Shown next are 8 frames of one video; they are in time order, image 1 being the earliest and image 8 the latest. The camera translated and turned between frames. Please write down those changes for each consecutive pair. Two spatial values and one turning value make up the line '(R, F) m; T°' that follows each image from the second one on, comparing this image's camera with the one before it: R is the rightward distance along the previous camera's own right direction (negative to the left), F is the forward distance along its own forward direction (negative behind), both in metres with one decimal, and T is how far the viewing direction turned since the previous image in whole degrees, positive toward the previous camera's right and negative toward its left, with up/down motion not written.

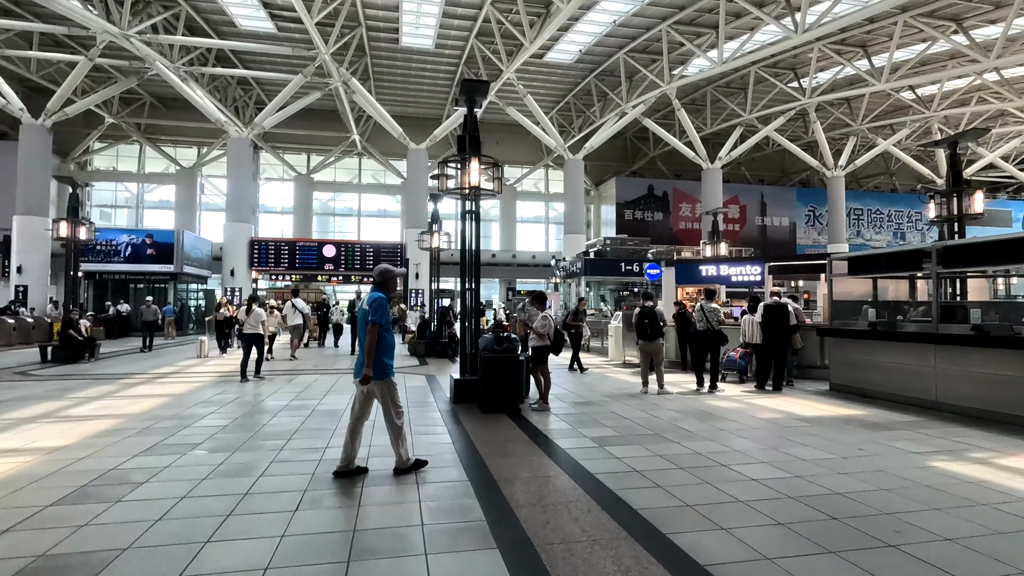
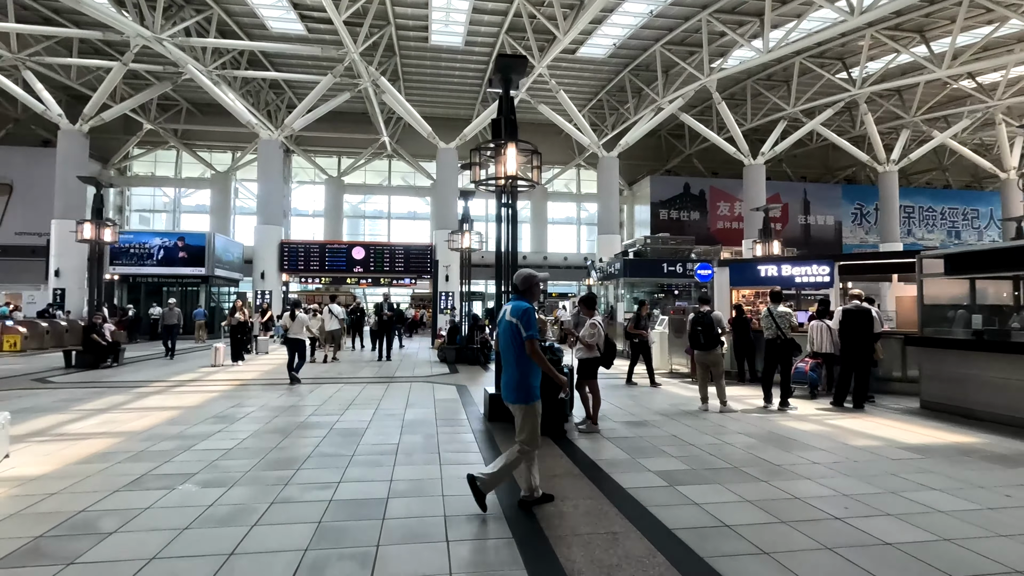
(-0.1, +0.8) m; -3°
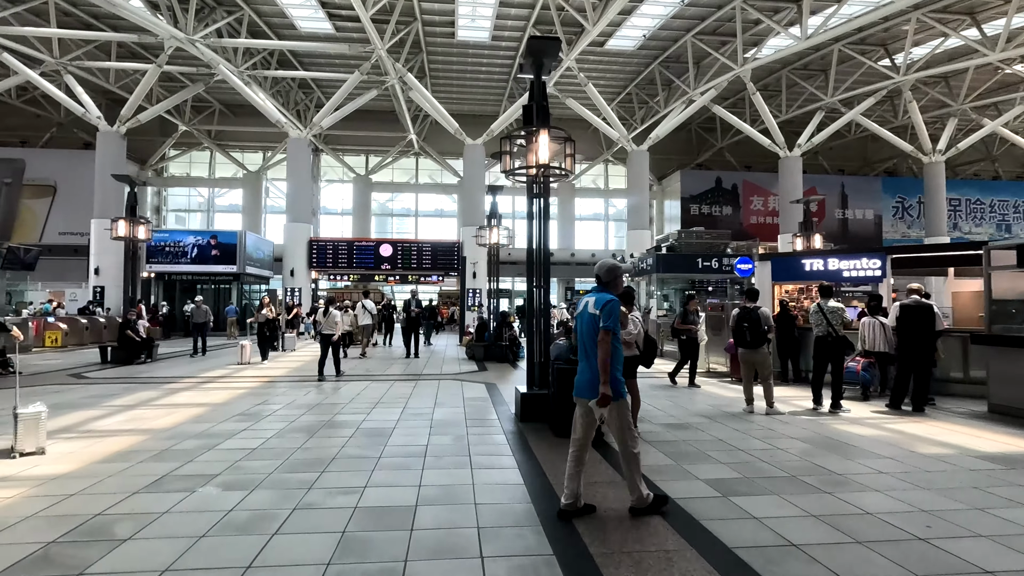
(-0.1, +0.3) m; -3°
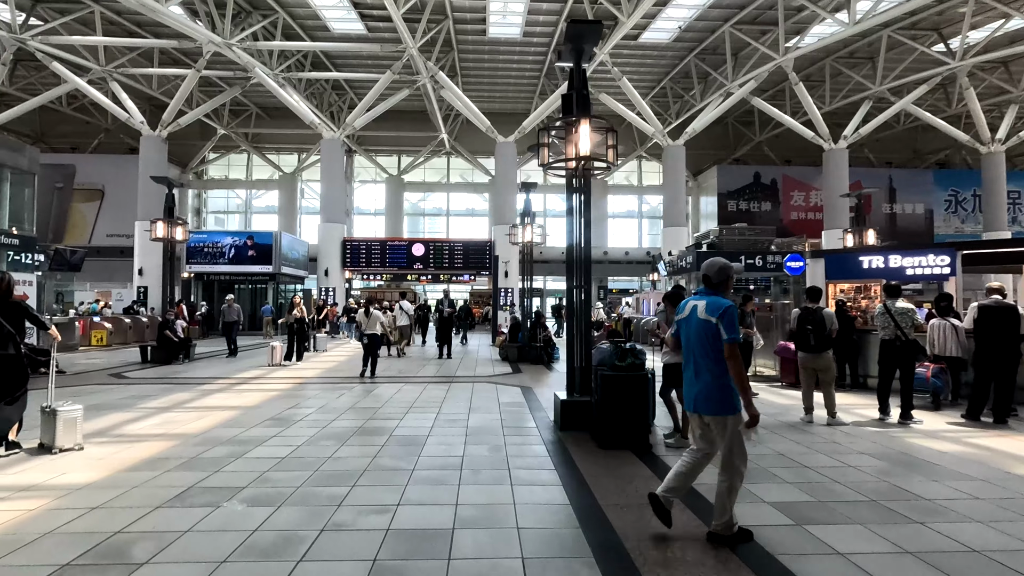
(-0.1, +0.3) m; -3°
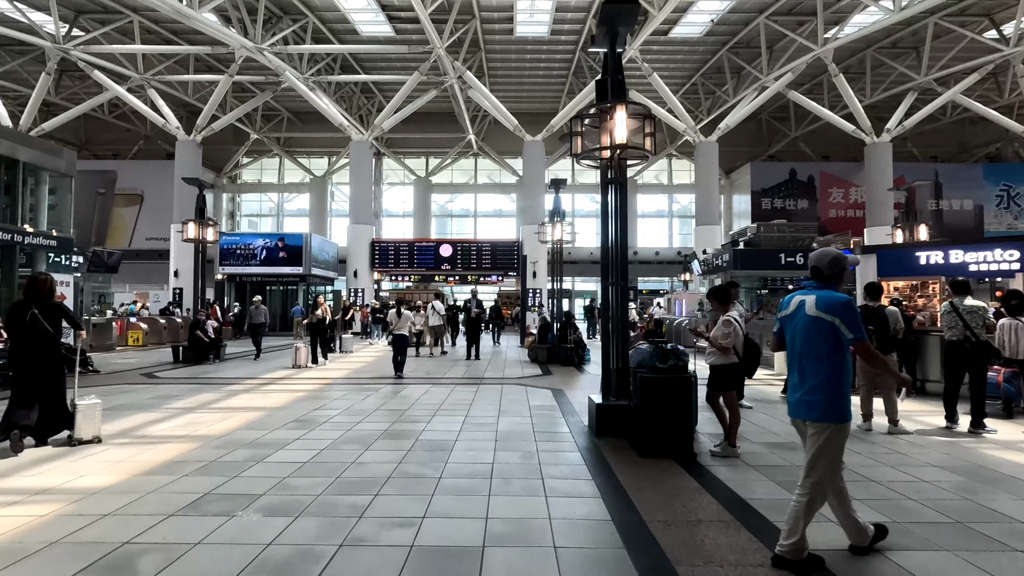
(0.0, +0.3) m; -3°
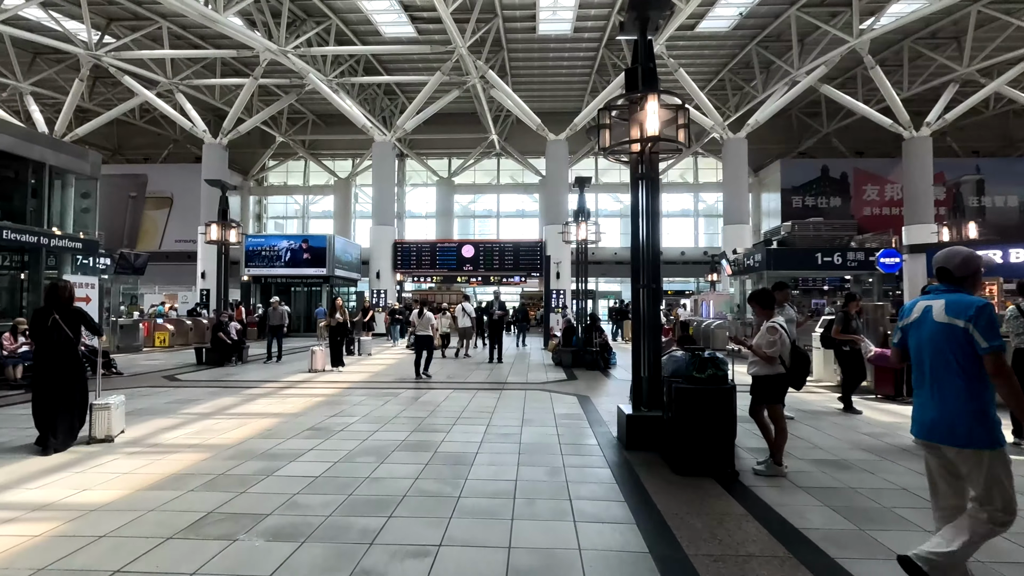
(0.0, +0.3) m; -2°
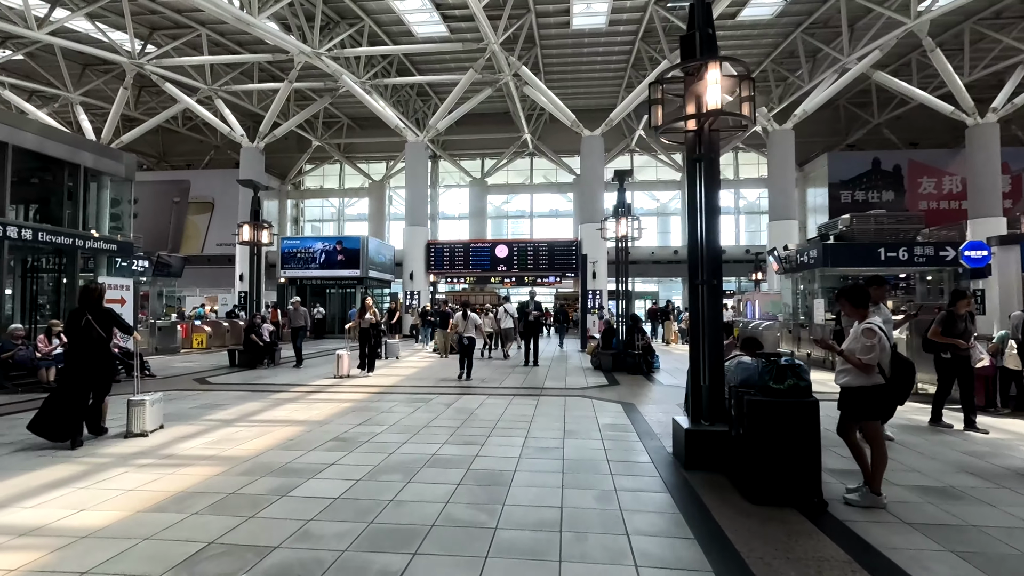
(-0.1, +0.5) m; -4°
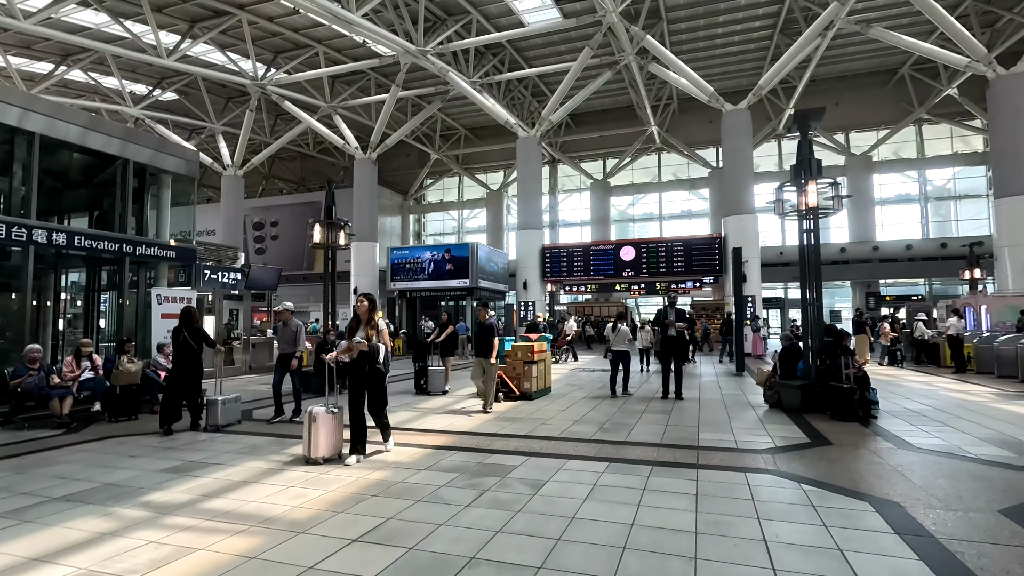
(0.0, +3.0) m; -13°
